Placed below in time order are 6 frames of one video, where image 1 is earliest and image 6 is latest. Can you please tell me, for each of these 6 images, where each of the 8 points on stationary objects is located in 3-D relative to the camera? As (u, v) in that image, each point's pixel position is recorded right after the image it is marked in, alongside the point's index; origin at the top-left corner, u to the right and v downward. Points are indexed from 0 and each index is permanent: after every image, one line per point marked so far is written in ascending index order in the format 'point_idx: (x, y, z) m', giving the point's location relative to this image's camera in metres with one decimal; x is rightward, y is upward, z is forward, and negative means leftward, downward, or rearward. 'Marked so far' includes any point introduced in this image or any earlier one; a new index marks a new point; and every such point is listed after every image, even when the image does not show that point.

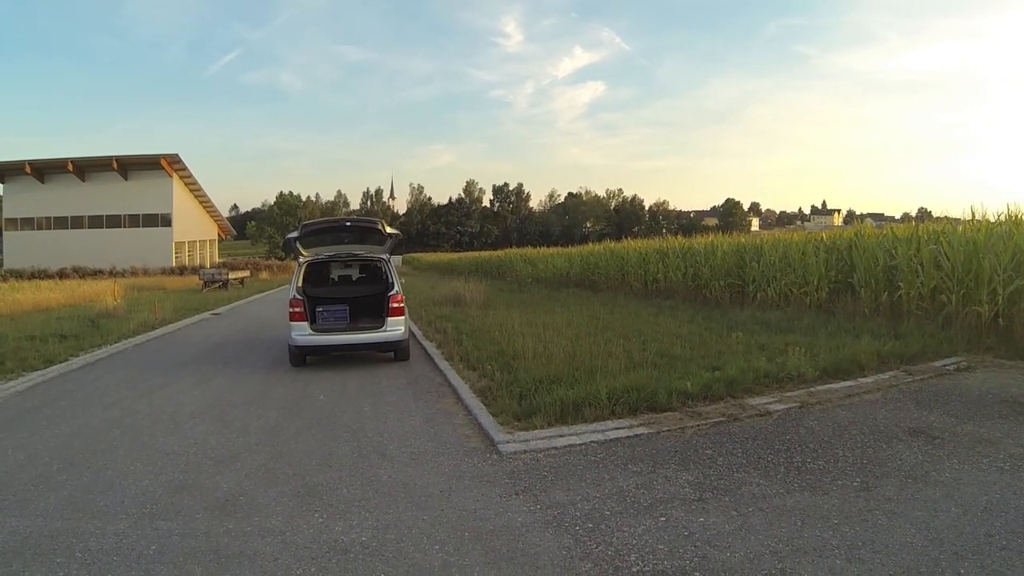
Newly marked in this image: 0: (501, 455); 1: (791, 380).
0: (-0.1, -1.4, +5.6) m
1: (+3.5, -1.2, +8.5) m
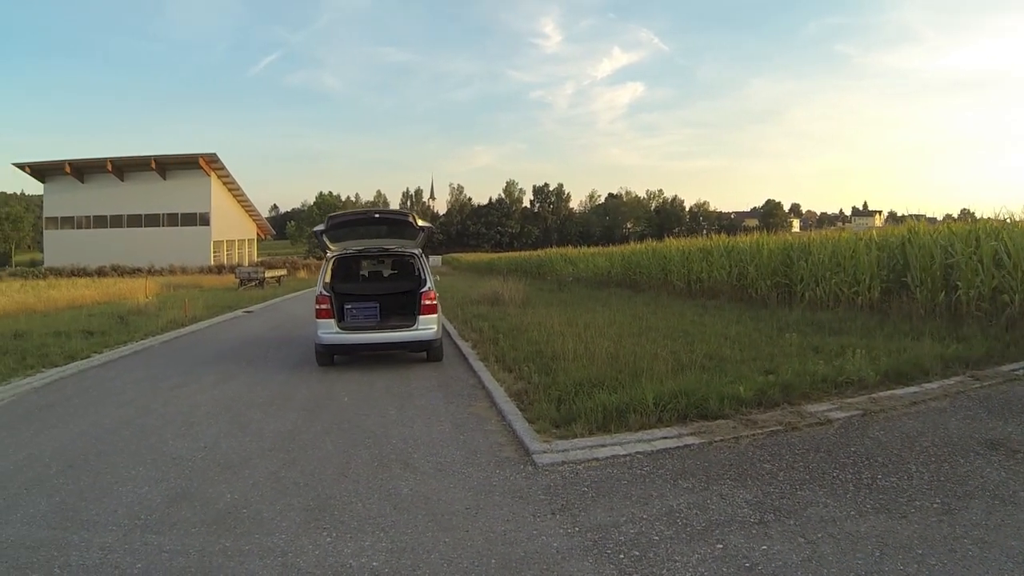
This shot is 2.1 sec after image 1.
0: (+0.2, -1.4, +5.0) m
1: (+4.0, -1.1, +7.7) m
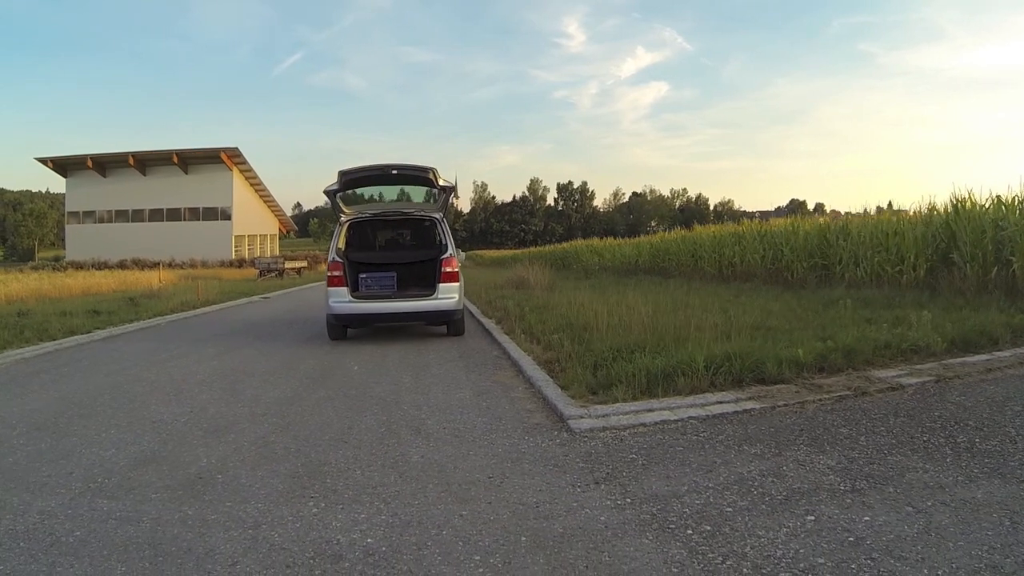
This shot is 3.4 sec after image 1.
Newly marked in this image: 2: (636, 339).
0: (+0.4, -0.9, +4.2) m
1: (+4.3, -0.7, +6.8) m
2: (+1.3, -0.5, +6.8) m
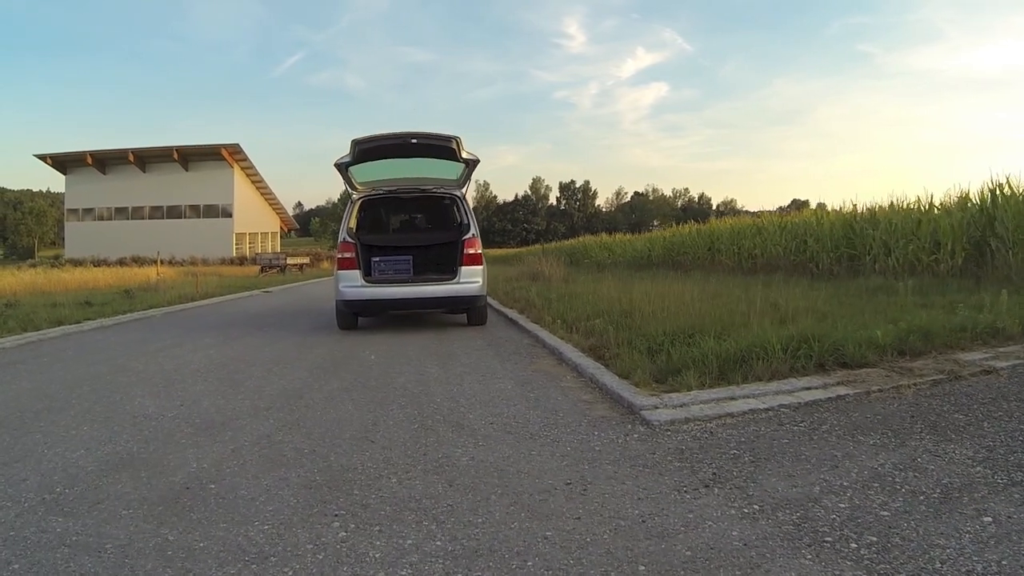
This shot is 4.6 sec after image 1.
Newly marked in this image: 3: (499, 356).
0: (+0.7, -0.7, +3.4) m
1: (+4.6, -0.5, +6.0) m
2: (+1.6, -0.3, +6.0) m
3: (-0.1, -0.6, +5.5) m
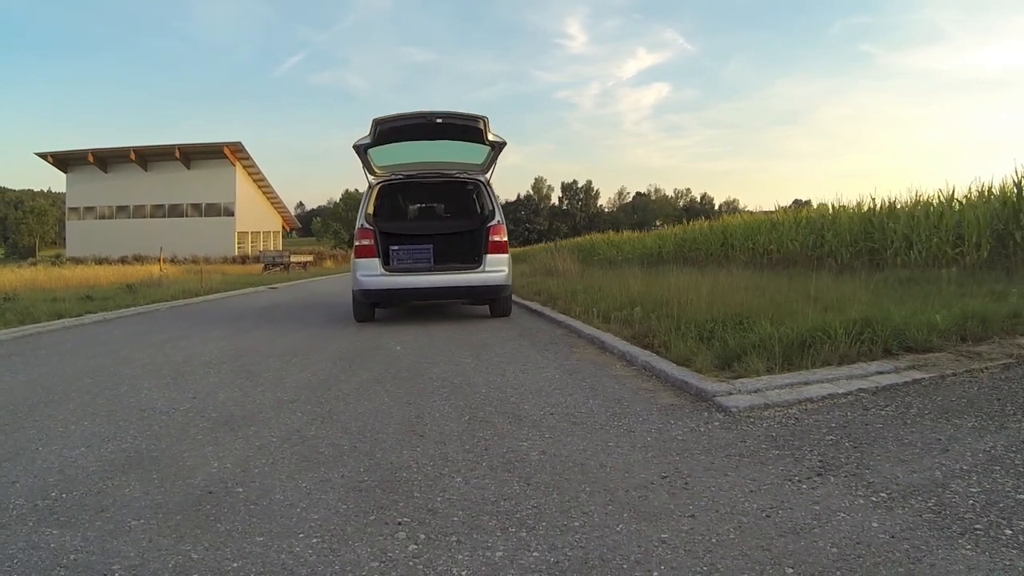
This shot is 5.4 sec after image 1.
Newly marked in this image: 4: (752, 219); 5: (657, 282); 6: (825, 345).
0: (+1.0, -0.6, +3.0) m
1: (+4.9, -0.3, +5.6) m
2: (+1.9, -0.2, +5.5) m
3: (+0.2, -0.5, +5.1) m
4: (+6.8, +1.8, +18.4) m
5: (+2.2, +0.1, +10.0) m
6: (+2.0, -0.4, +4.2) m
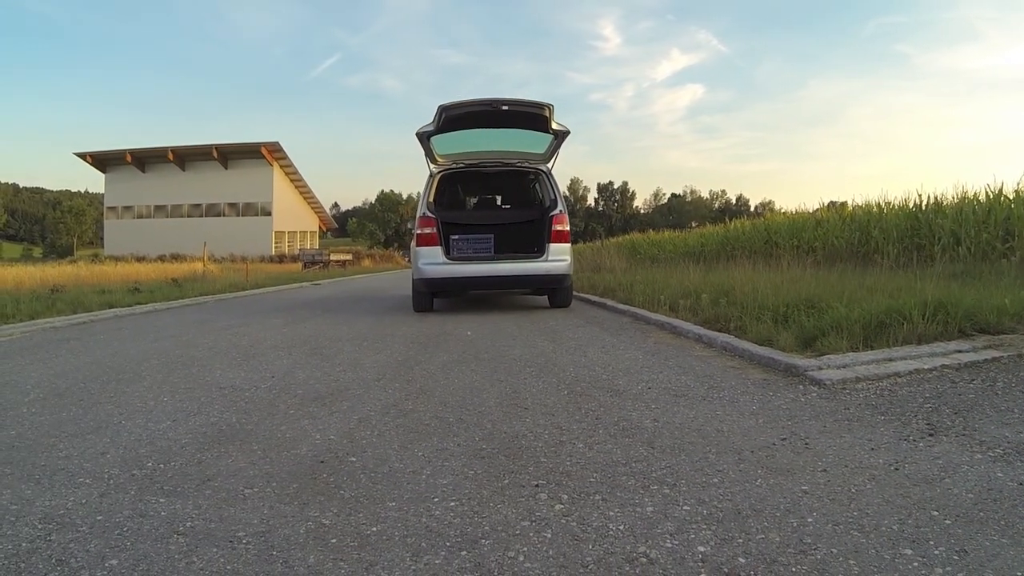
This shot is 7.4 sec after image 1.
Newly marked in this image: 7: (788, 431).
0: (+1.4, -0.5, +2.7) m
1: (+5.4, -0.2, +5.2) m
2: (+2.4, -0.1, +5.3) m
3: (+0.7, -0.3, +4.9) m
4: (+8.0, +1.9, +17.9) m
5: (+3.0, +0.2, +9.7) m
6: (+2.5, -0.3, +3.9) m
7: (+1.0, -0.5, +2.2) m
